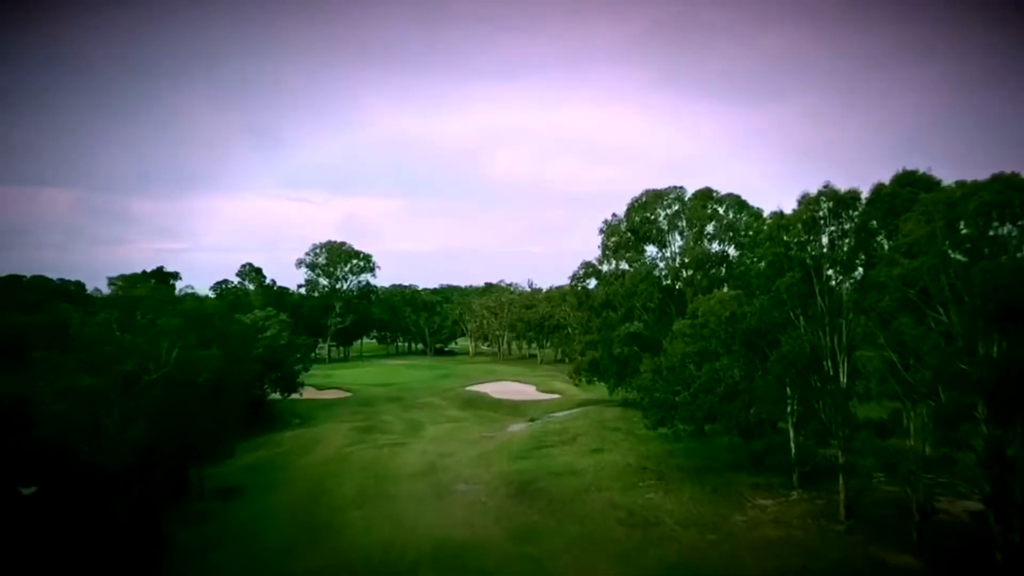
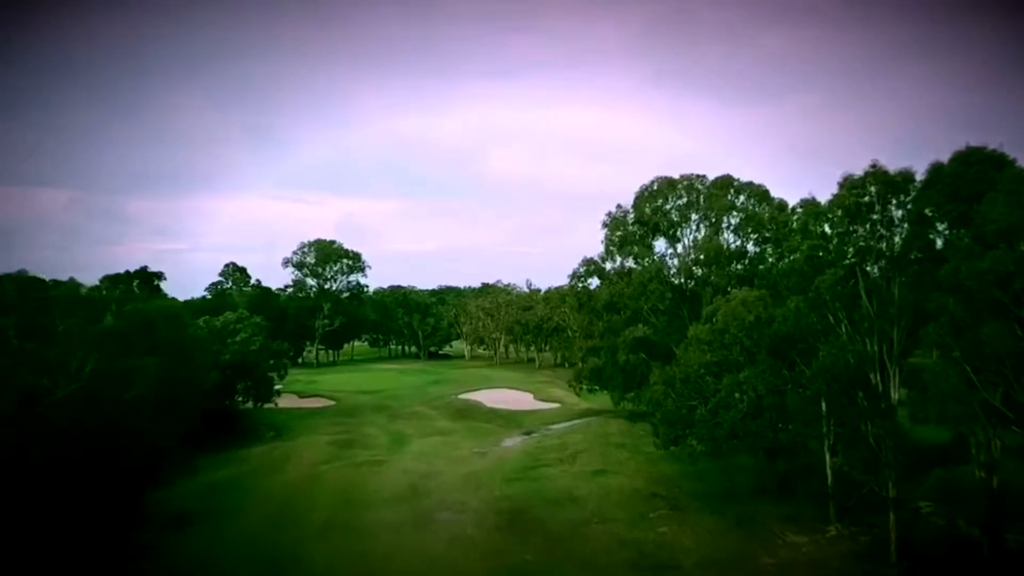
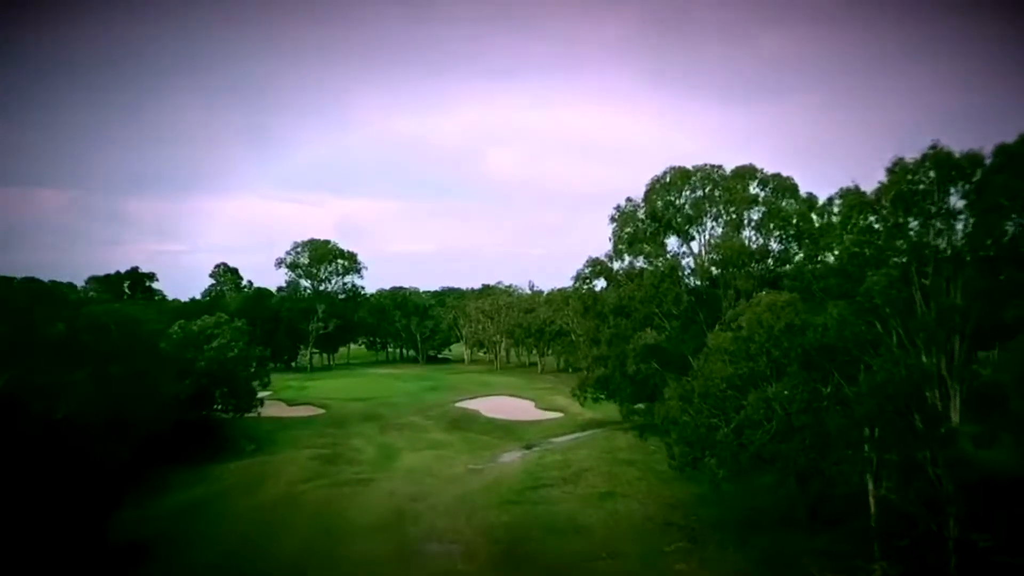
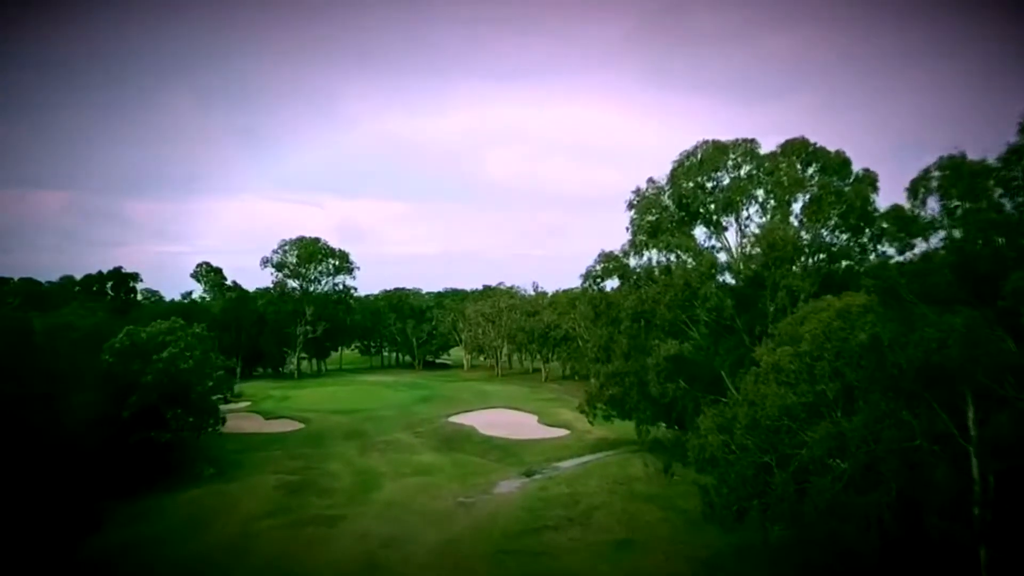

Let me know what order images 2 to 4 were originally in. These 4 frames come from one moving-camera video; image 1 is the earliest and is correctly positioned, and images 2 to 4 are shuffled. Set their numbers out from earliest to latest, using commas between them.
2, 3, 4
